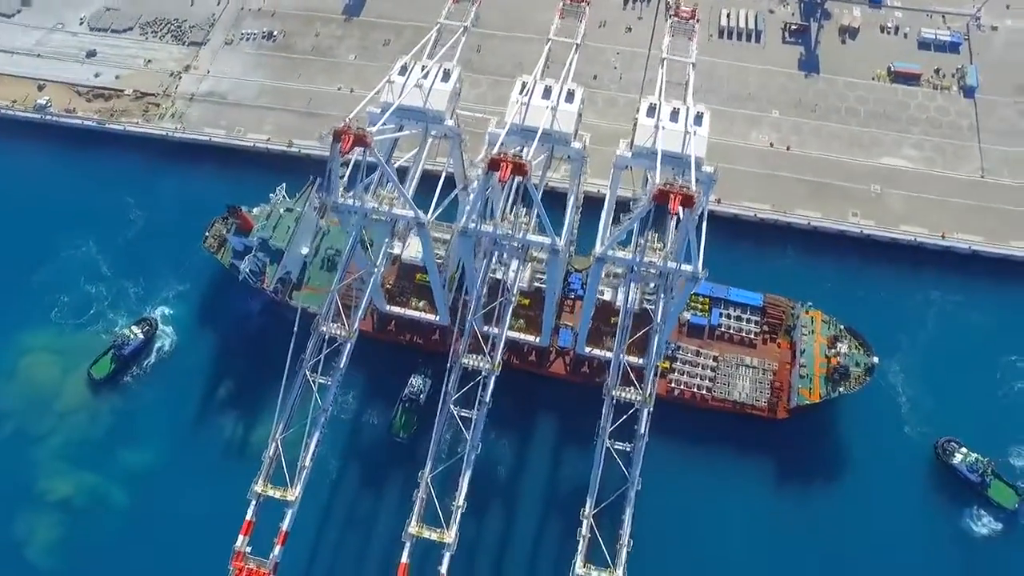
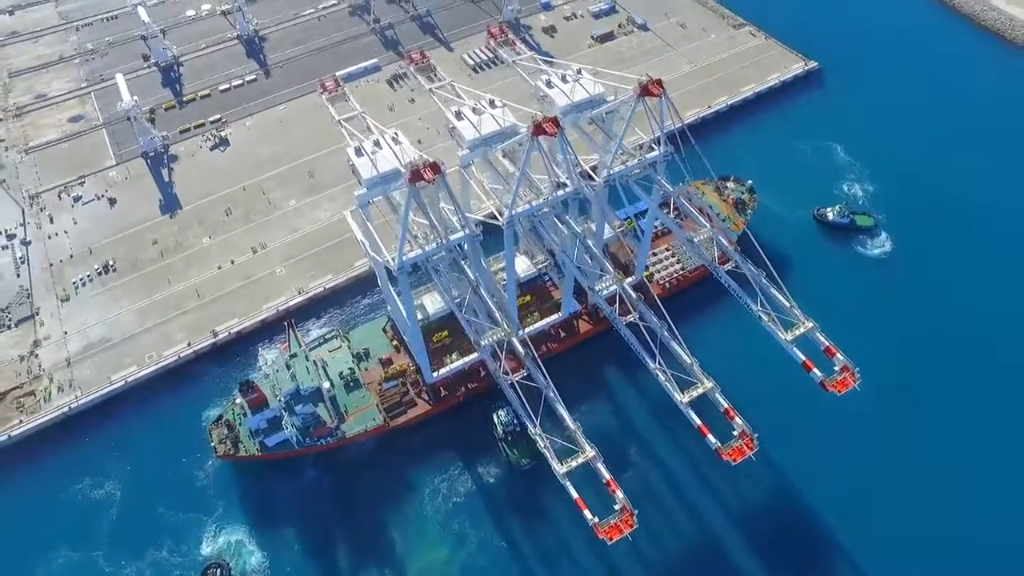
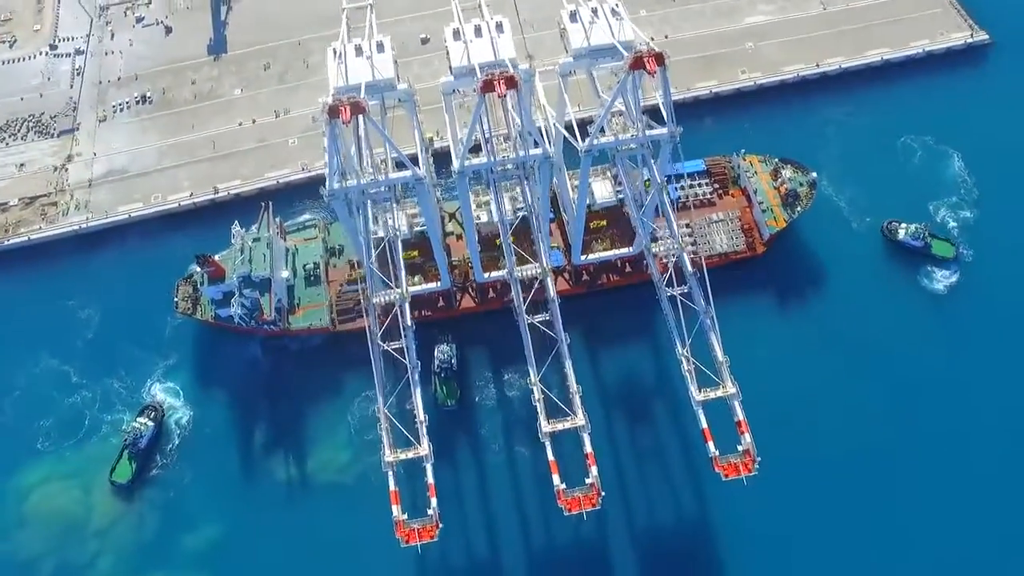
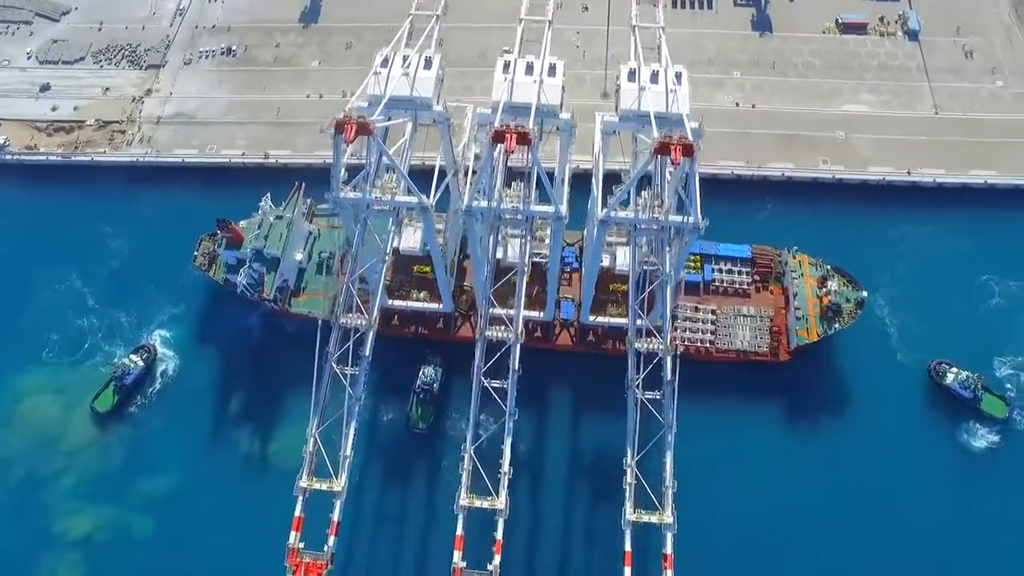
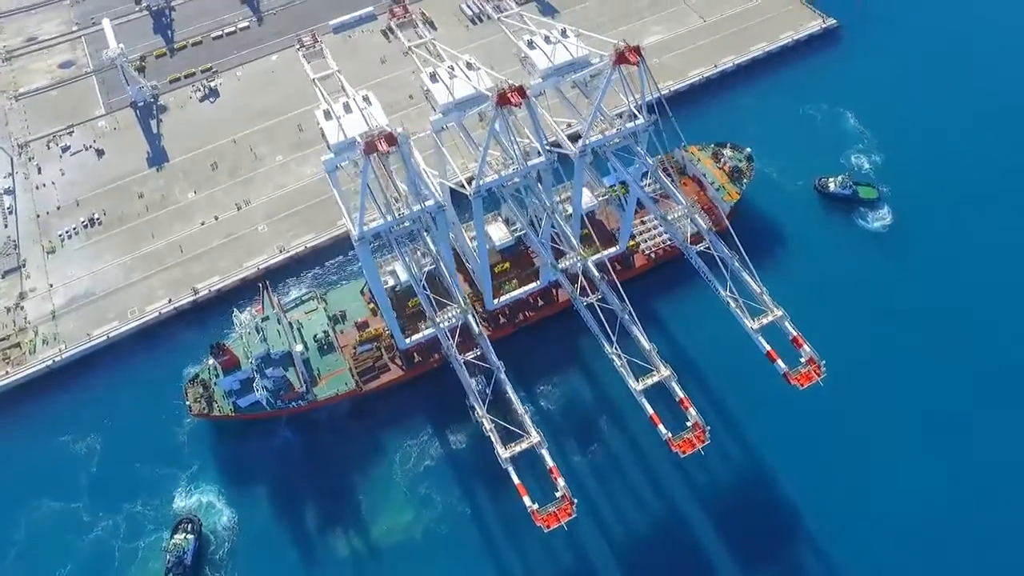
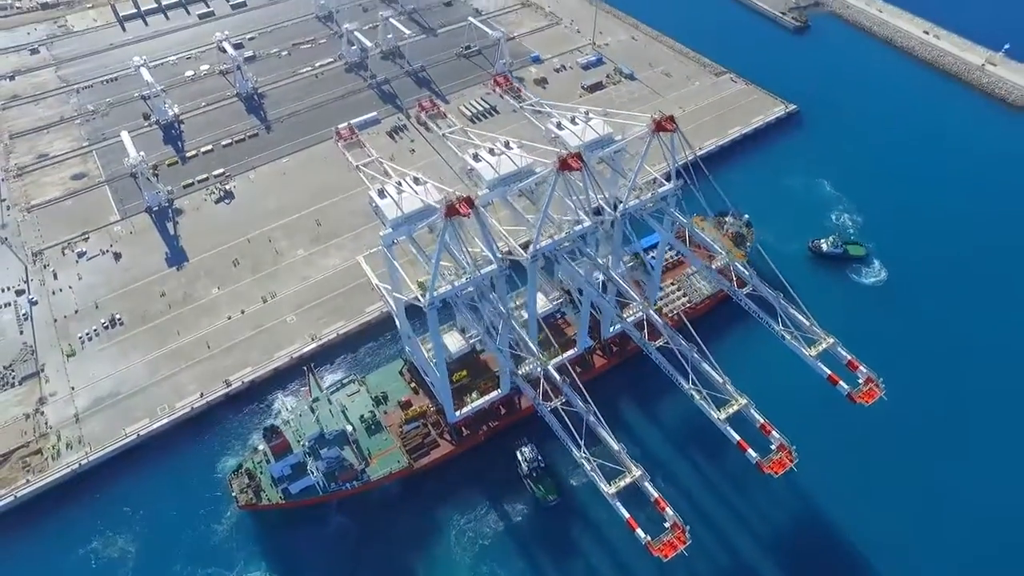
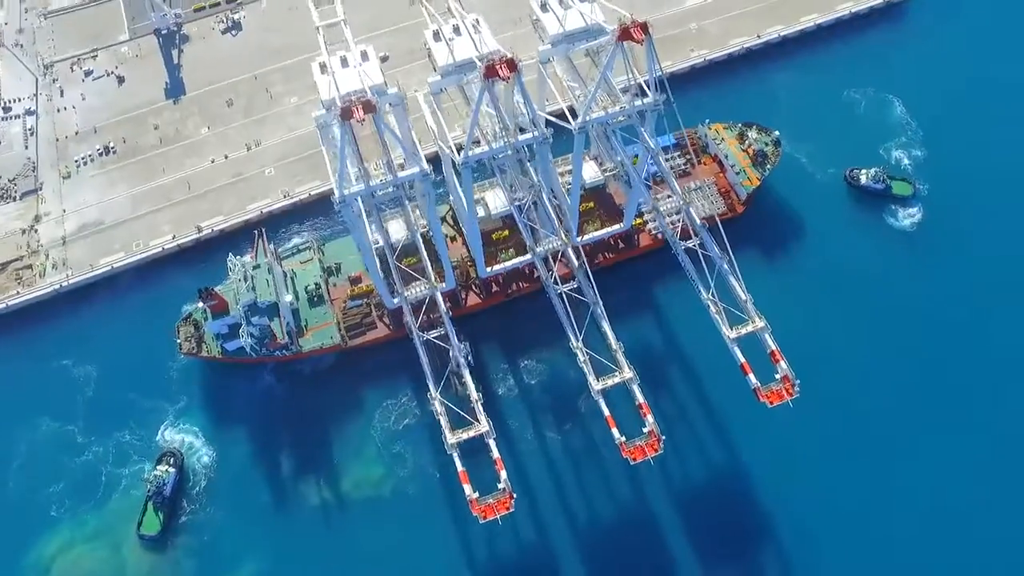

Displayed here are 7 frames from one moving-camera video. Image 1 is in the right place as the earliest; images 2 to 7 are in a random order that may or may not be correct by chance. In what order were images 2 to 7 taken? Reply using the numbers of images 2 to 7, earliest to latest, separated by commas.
4, 3, 7, 5, 2, 6
